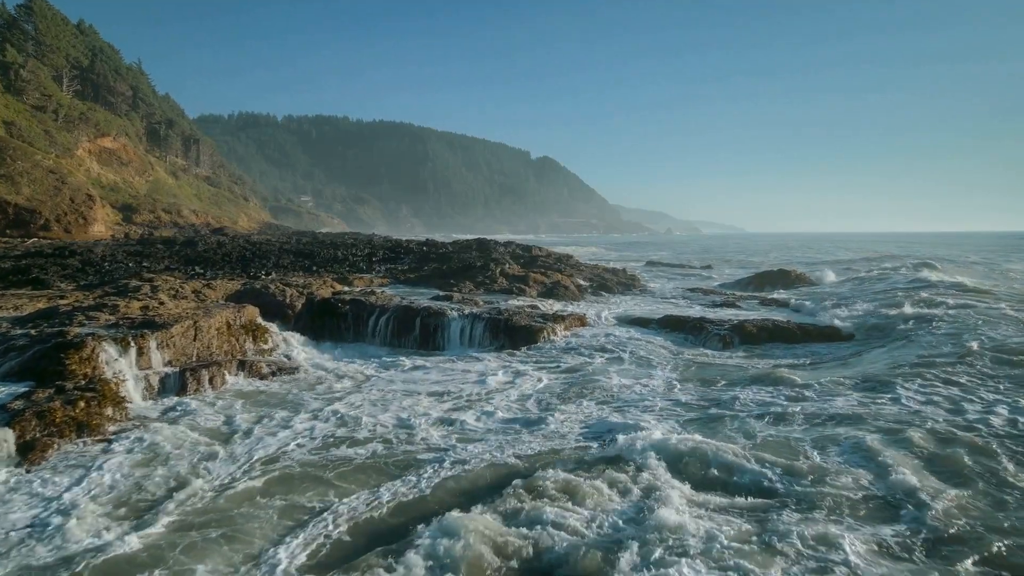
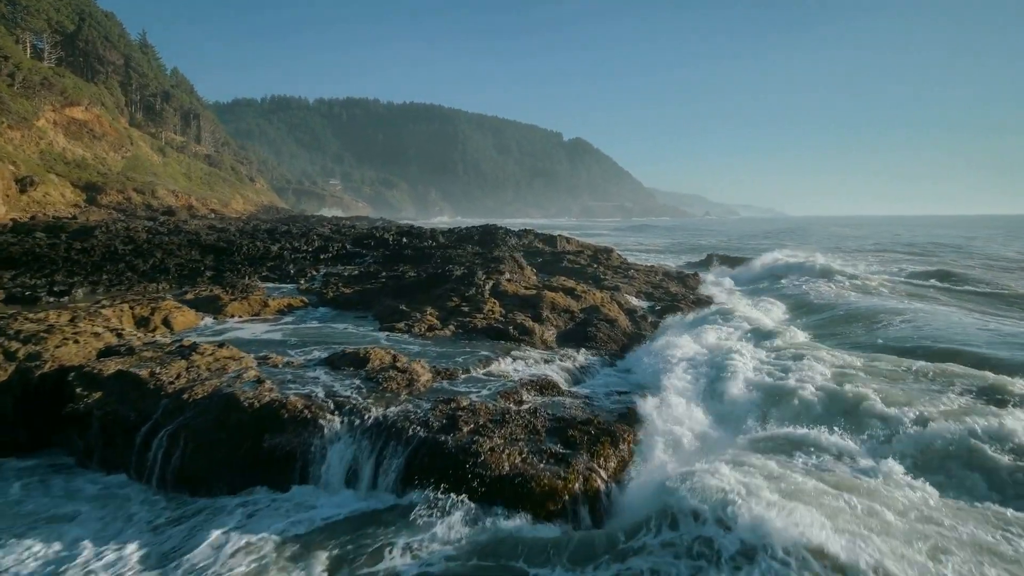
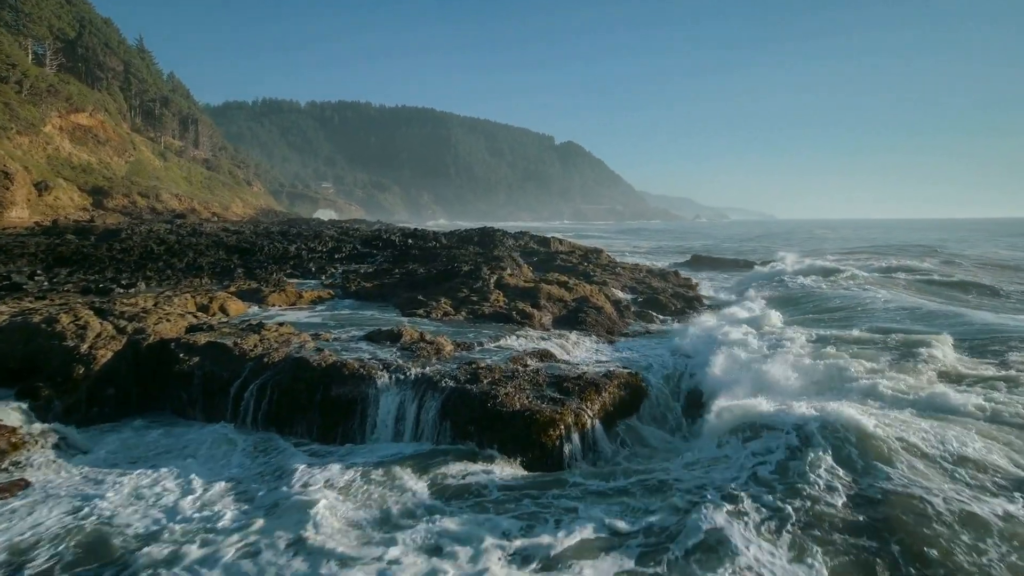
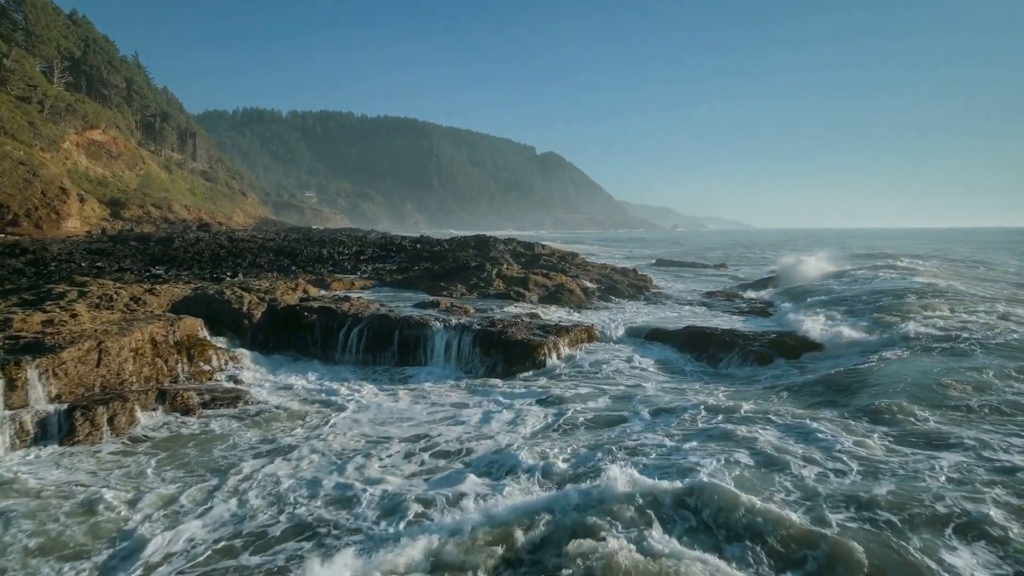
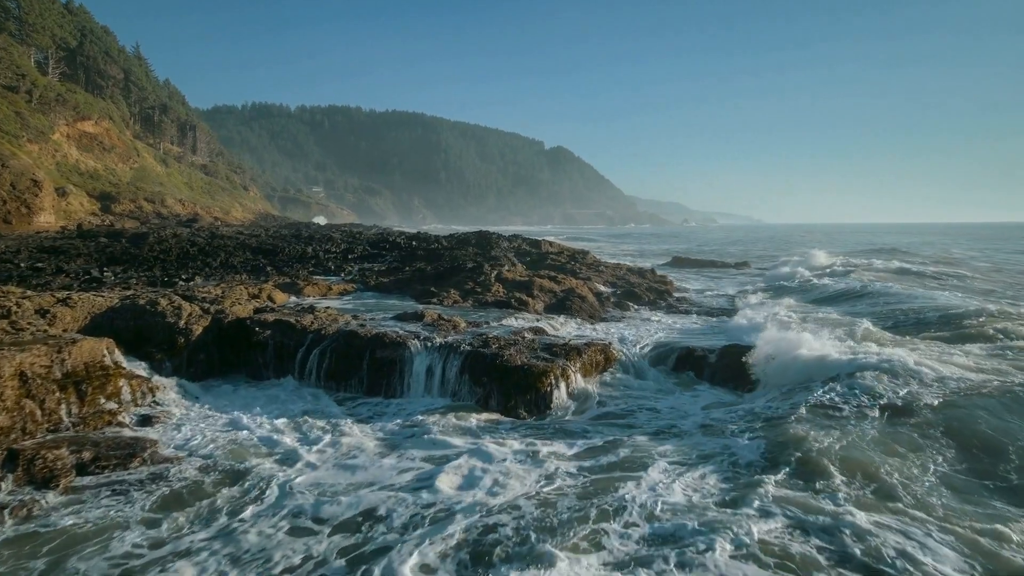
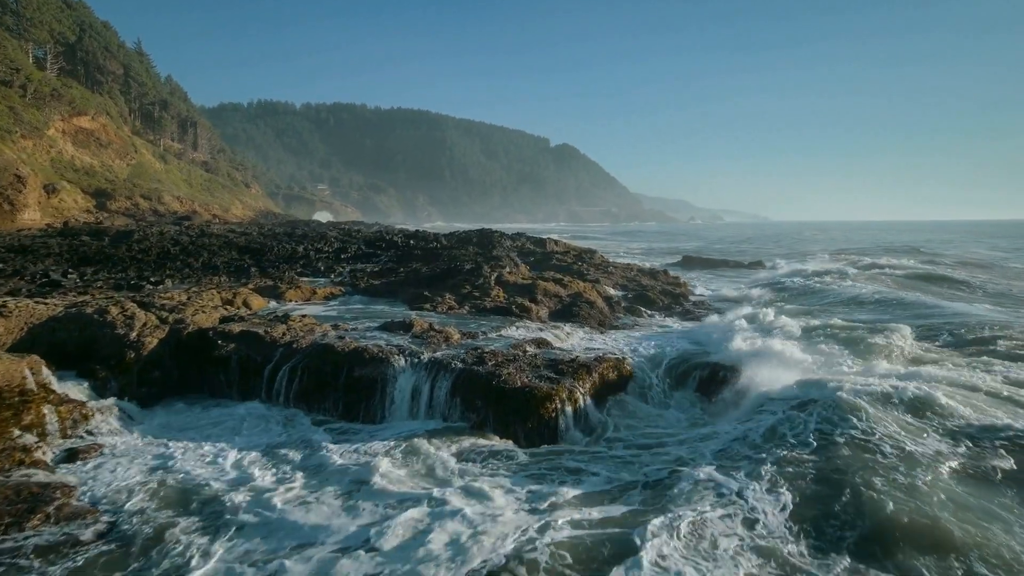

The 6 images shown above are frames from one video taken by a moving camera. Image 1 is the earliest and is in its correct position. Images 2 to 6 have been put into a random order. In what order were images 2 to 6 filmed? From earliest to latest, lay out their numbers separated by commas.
4, 5, 6, 3, 2
